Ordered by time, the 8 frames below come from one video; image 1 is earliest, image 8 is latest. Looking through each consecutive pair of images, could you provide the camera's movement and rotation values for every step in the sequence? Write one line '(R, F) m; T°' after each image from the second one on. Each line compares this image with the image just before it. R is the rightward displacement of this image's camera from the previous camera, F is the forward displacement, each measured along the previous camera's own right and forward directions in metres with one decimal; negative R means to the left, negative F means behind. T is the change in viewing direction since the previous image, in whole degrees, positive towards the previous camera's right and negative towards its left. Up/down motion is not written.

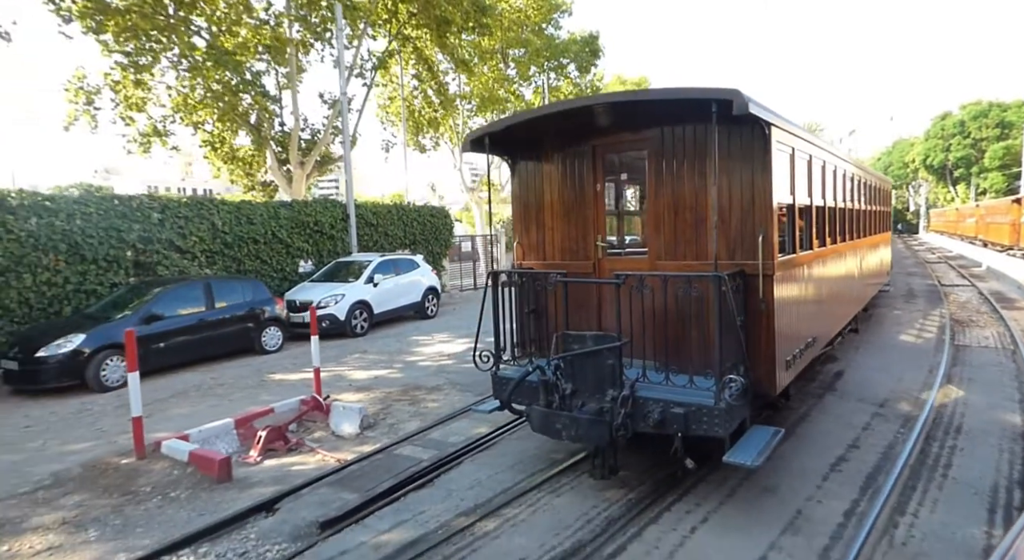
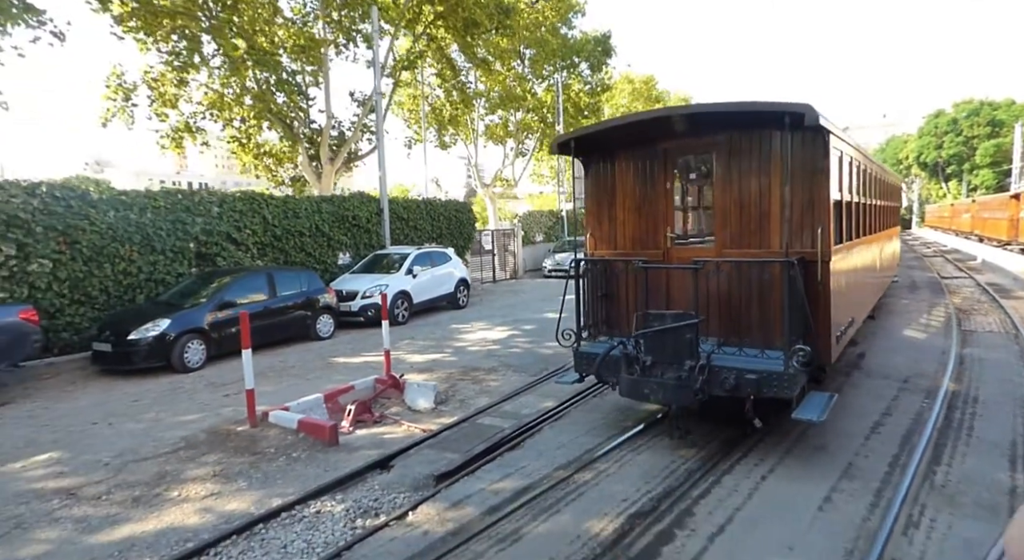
(-0.8, -0.7) m; 0°
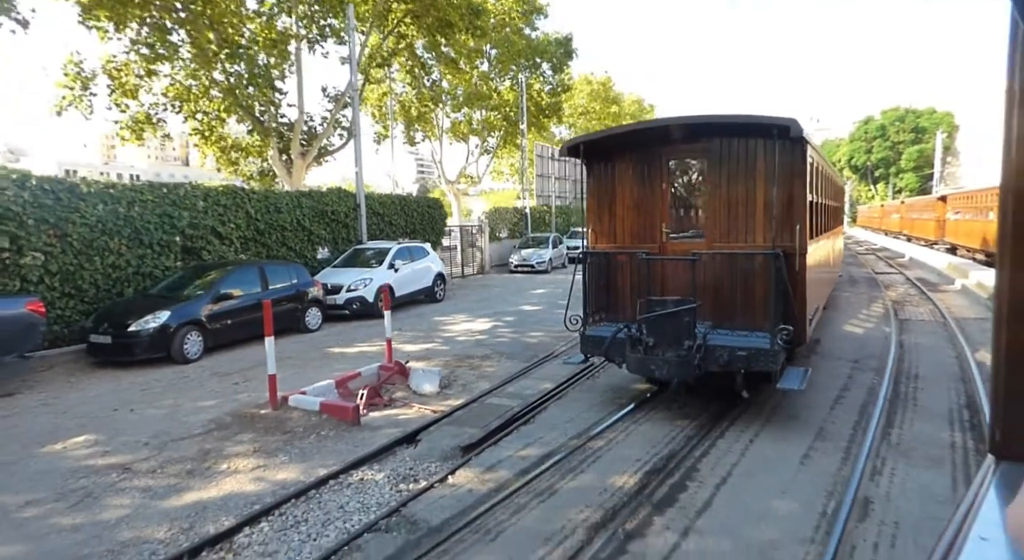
(-0.7, -0.6) m; +5°
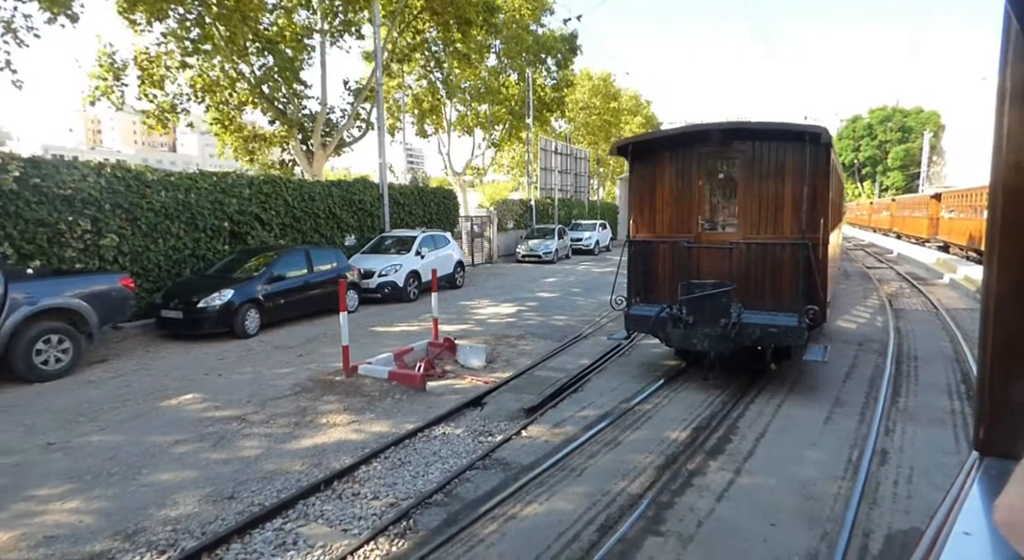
(-0.8, -0.8) m; +1°
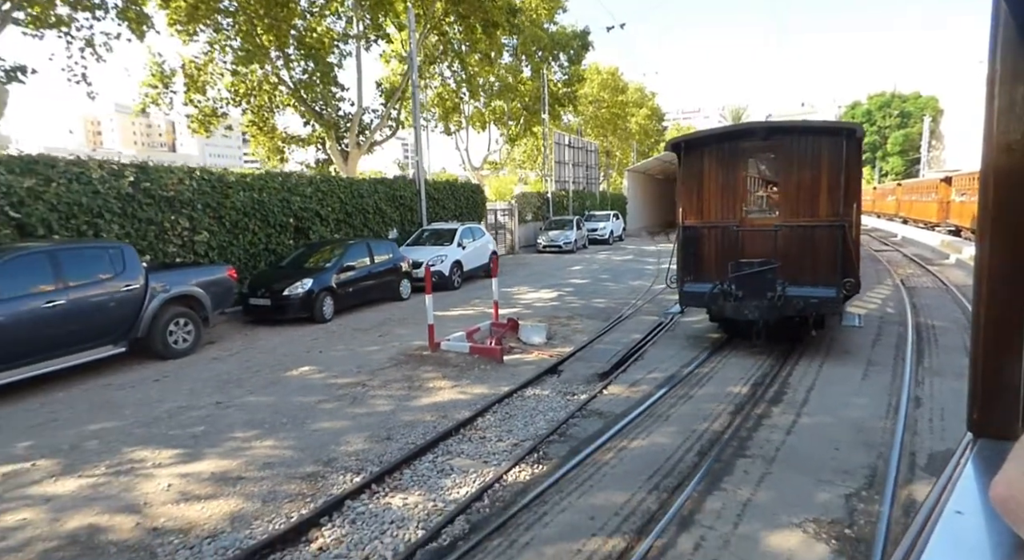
(-0.9, -1.0) m; 0°
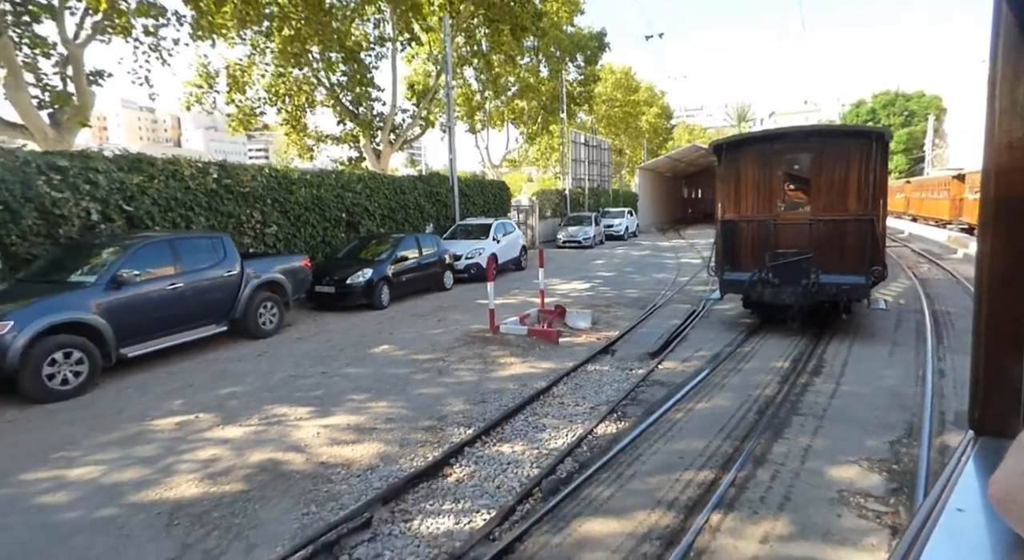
(-0.8, -0.8) m; 0°
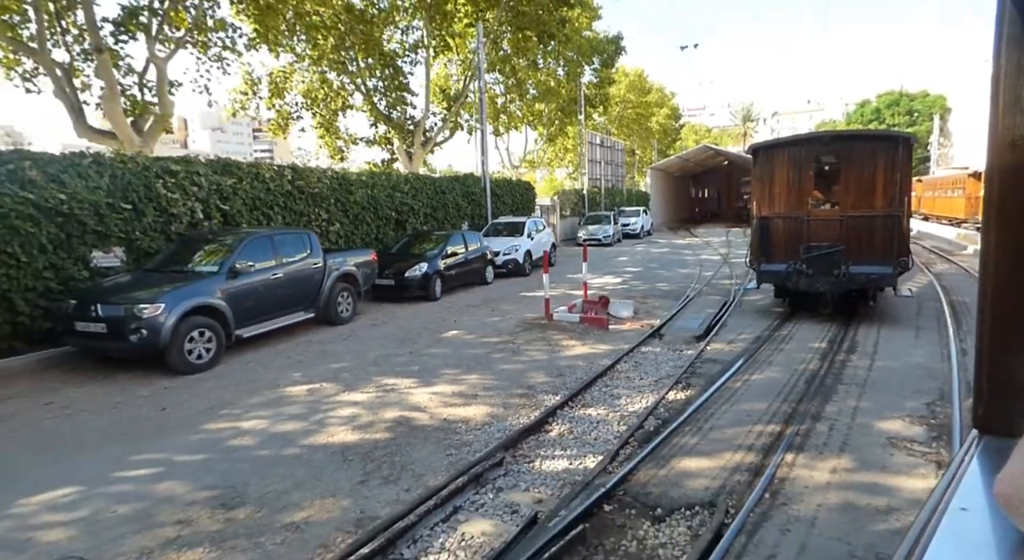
(-0.8, -0.9) m; 0°
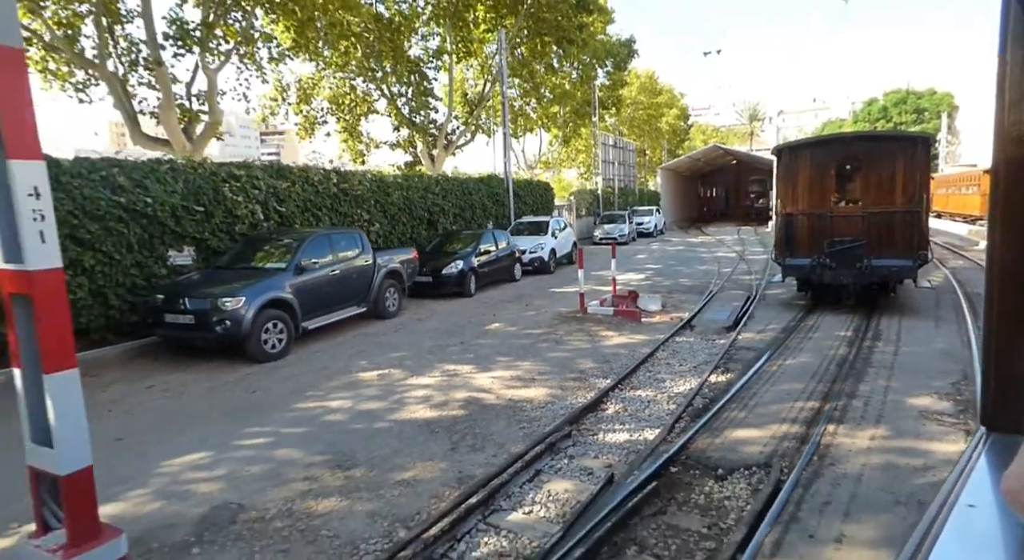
(-0.5, -0.5) m; -1°
